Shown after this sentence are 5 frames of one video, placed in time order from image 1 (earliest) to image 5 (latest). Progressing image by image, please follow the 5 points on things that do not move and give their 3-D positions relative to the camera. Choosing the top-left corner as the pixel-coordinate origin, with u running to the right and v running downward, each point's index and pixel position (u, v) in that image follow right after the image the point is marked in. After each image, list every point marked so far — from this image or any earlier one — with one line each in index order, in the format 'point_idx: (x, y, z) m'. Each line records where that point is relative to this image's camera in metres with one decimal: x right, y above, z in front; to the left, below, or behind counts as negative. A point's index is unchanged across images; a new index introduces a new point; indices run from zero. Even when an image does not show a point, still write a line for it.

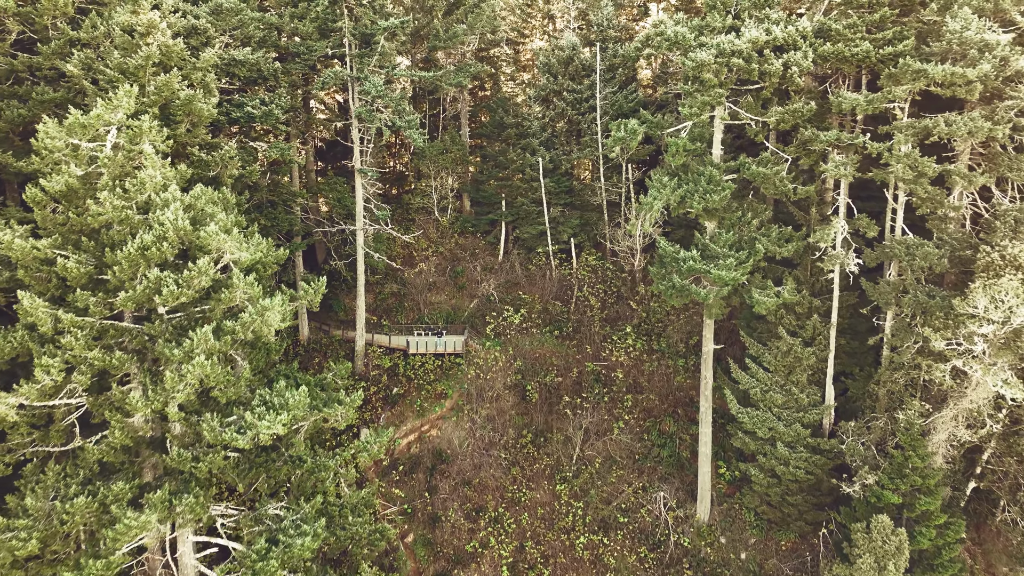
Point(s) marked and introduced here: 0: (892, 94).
0: (+6.5, +3.3, +12.3) m
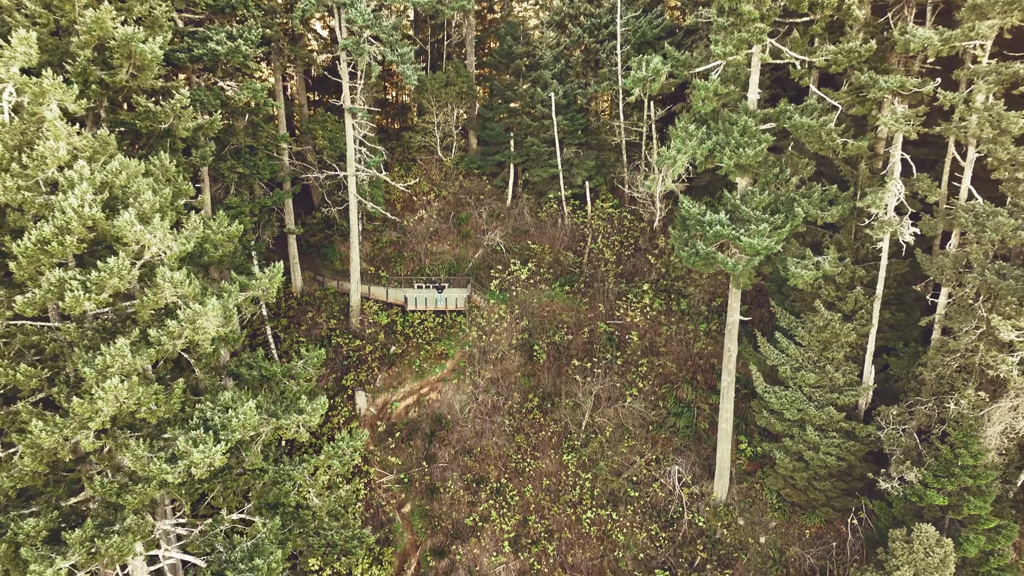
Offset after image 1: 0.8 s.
0: (+6.5, +3.6, +10.0) m
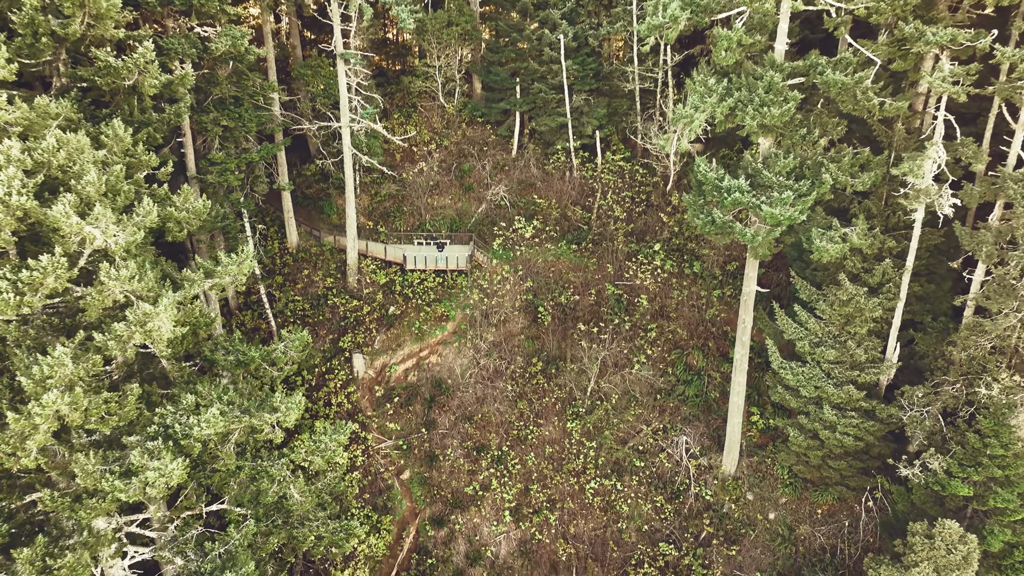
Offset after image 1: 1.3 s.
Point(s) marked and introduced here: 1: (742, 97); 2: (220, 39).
0: (+6.5, +3.8, +8.7) m
1: (+3.7, +3.1, +11.5) m
2: (-5.3, +4.5, +12.9) m
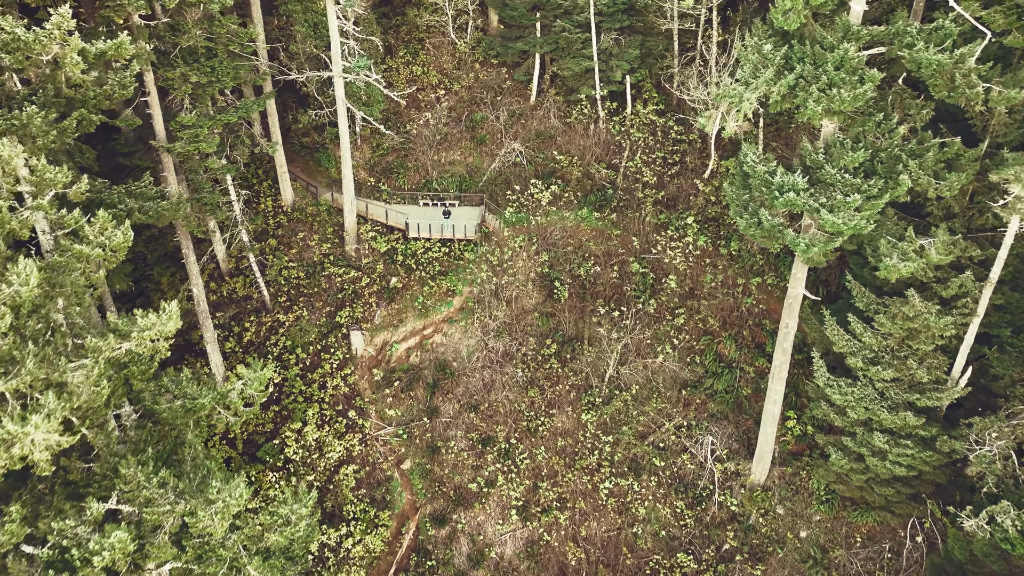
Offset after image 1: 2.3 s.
0: (+6.5, +3.1, +6.3) m
1: (+3.8, +2.8, +9.3) m
2: (-5.1, +4.6, +10.8) m
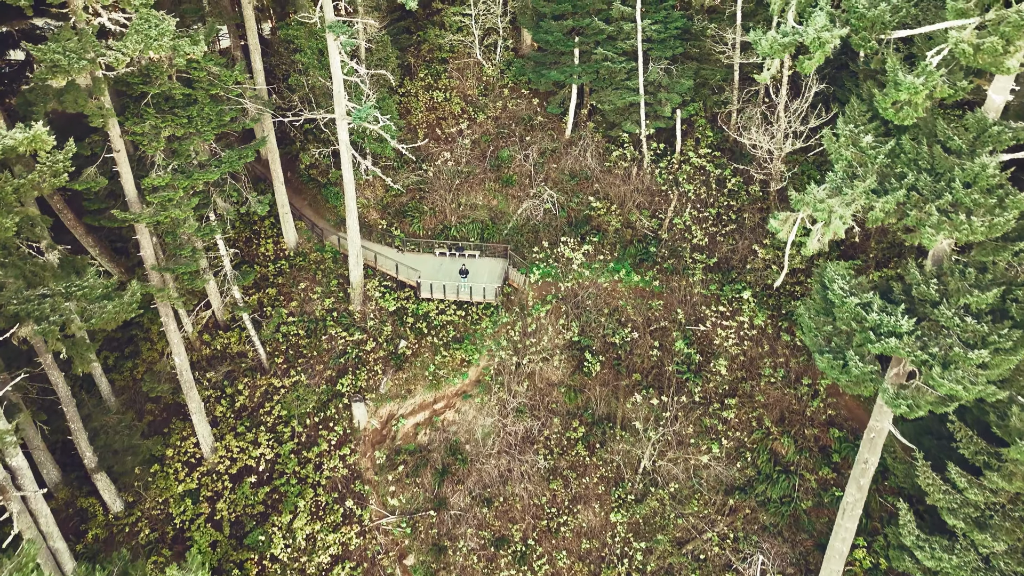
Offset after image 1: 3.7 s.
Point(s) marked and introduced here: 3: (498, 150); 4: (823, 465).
0: (+6.5, +1.1, +3.9) m
1: (+4.0, +1.0, +7.0) m
2: (-4.8, +3.1, +8.9) m
3: (-0.3, +3.1, +16.1) m
4: (+5.4, -3.0, +12.4) m
